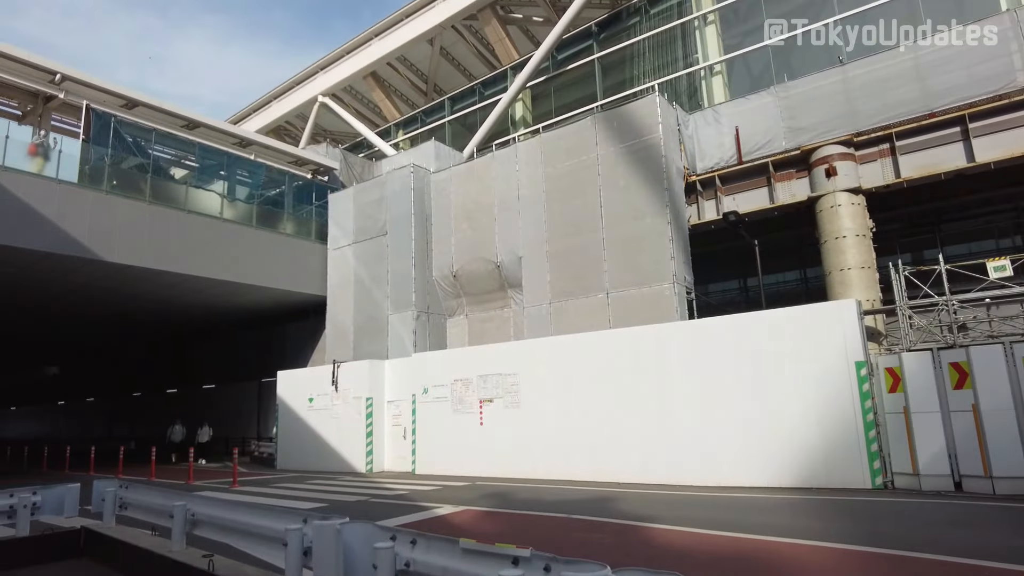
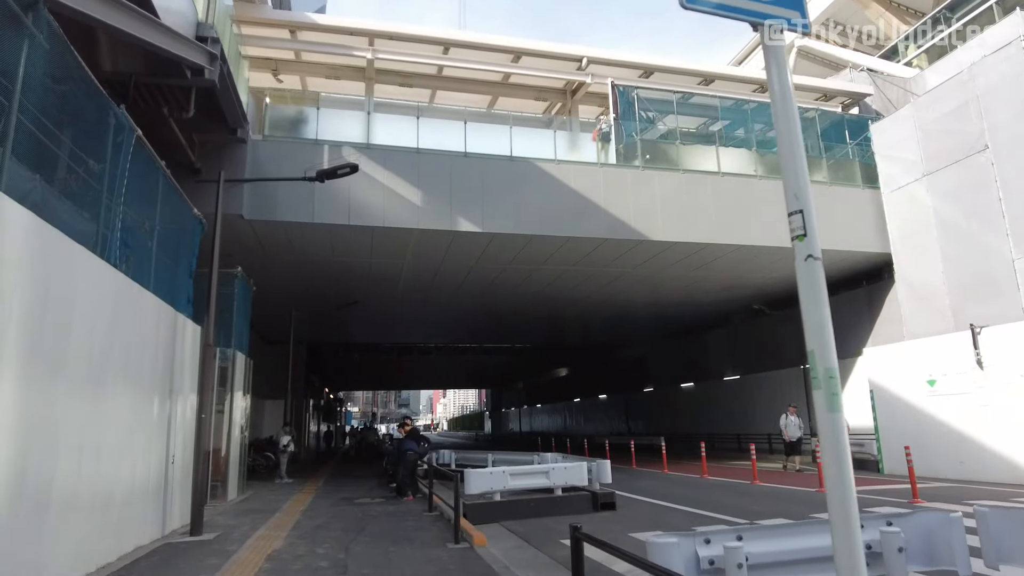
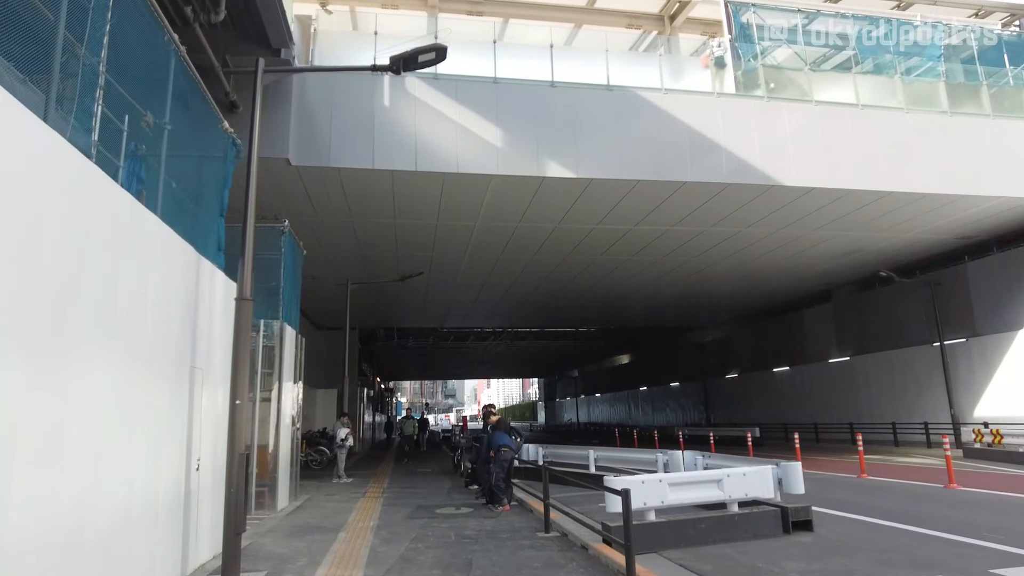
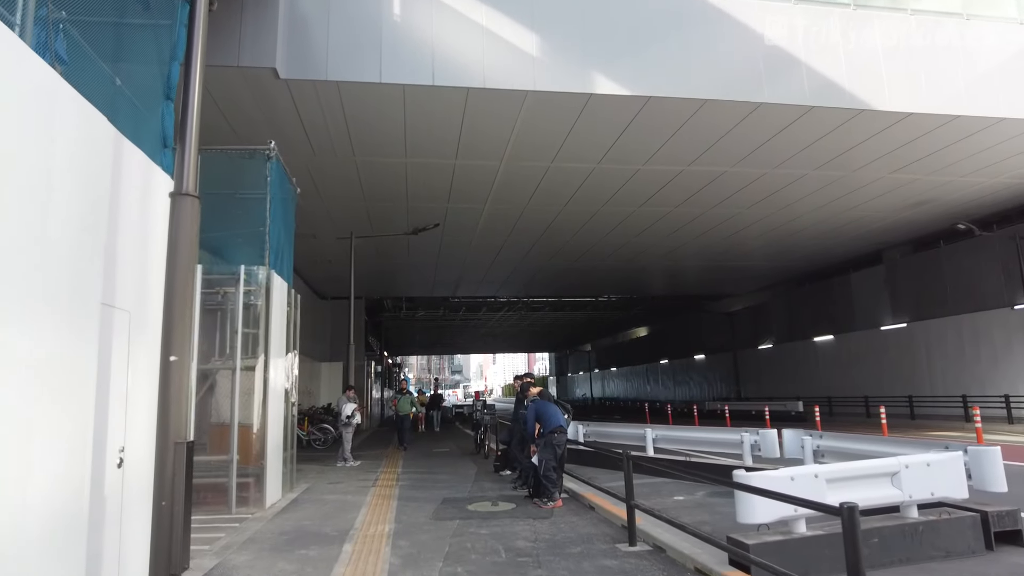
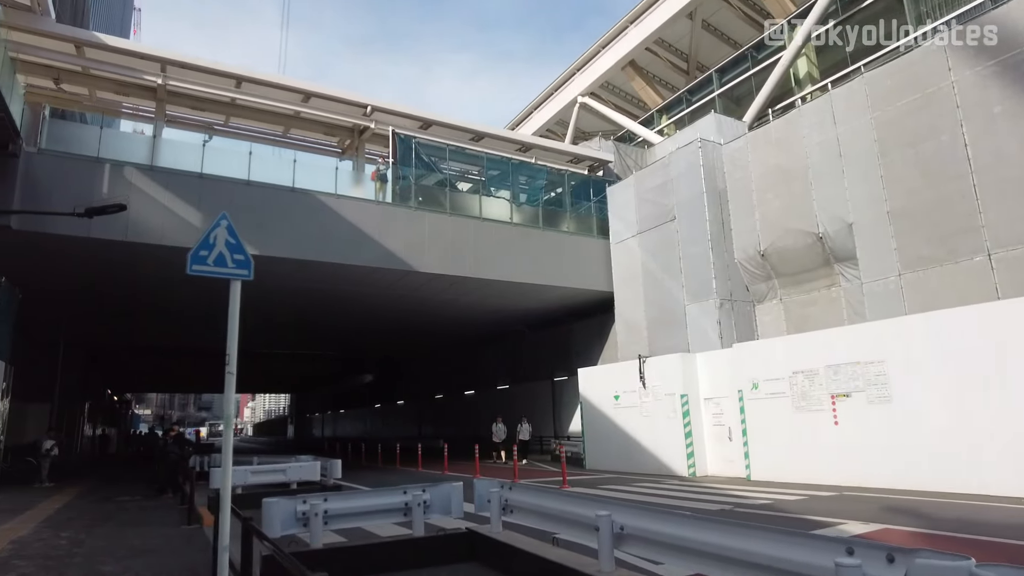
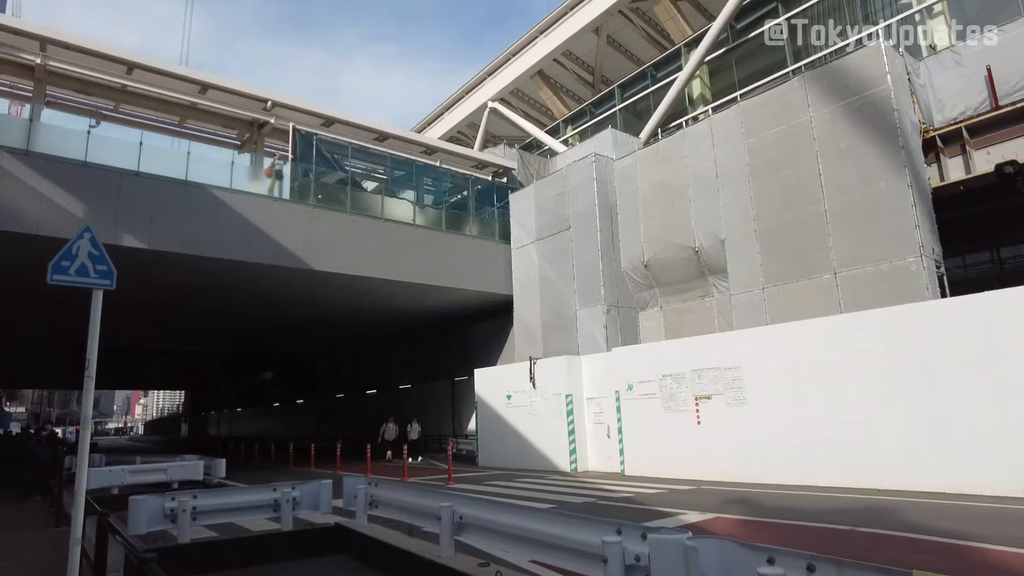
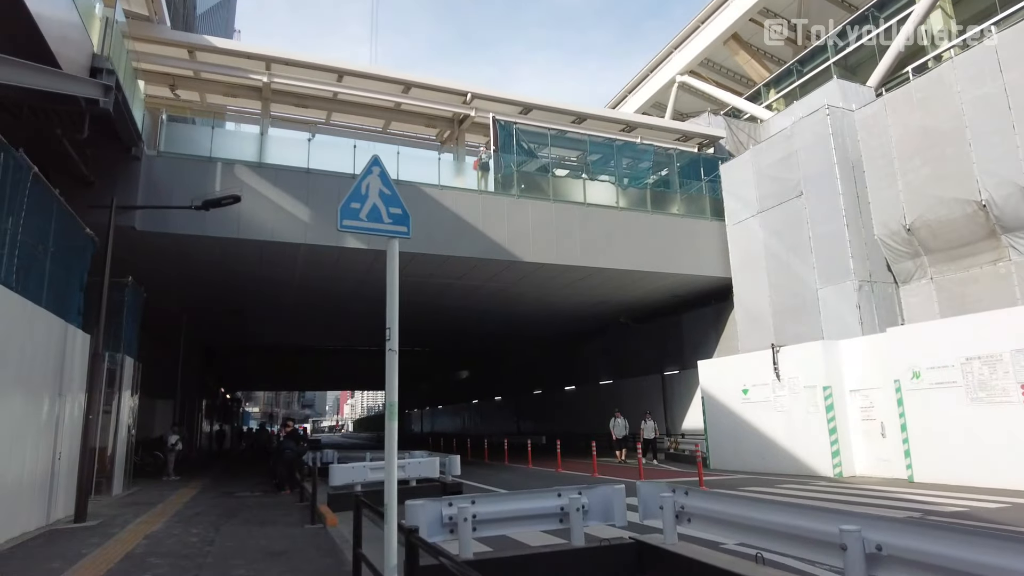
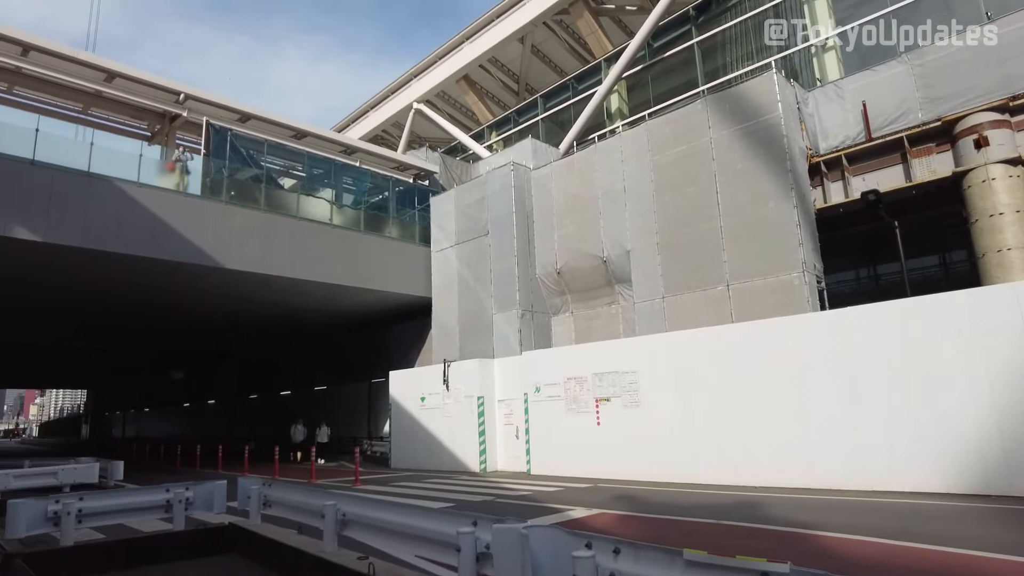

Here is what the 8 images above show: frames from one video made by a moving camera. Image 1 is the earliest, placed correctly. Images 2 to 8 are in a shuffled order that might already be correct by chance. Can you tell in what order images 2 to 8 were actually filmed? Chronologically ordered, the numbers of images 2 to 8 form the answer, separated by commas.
8, 6, 5, 7, 2, 3, 4
